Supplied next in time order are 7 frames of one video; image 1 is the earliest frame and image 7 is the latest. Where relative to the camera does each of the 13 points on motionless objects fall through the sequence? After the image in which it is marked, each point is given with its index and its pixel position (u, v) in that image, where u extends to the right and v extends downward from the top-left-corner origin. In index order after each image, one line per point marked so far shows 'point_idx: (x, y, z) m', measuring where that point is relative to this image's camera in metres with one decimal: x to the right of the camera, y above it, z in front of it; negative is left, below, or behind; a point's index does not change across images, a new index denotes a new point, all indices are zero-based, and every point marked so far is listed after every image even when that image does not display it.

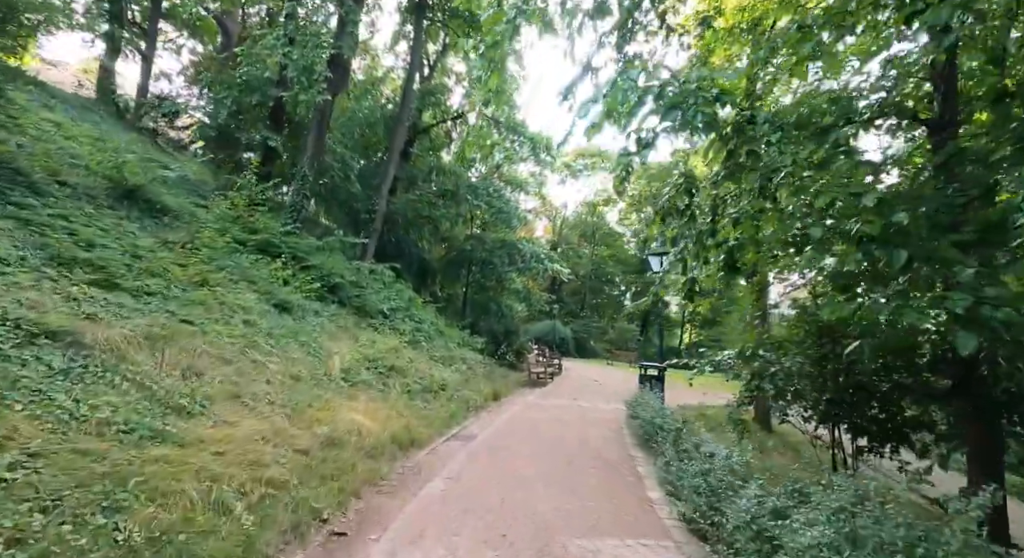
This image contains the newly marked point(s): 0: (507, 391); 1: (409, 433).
0: (-0.1, -2.7, +11.6) m
1: (-1.3, -1.9, +5.9) m
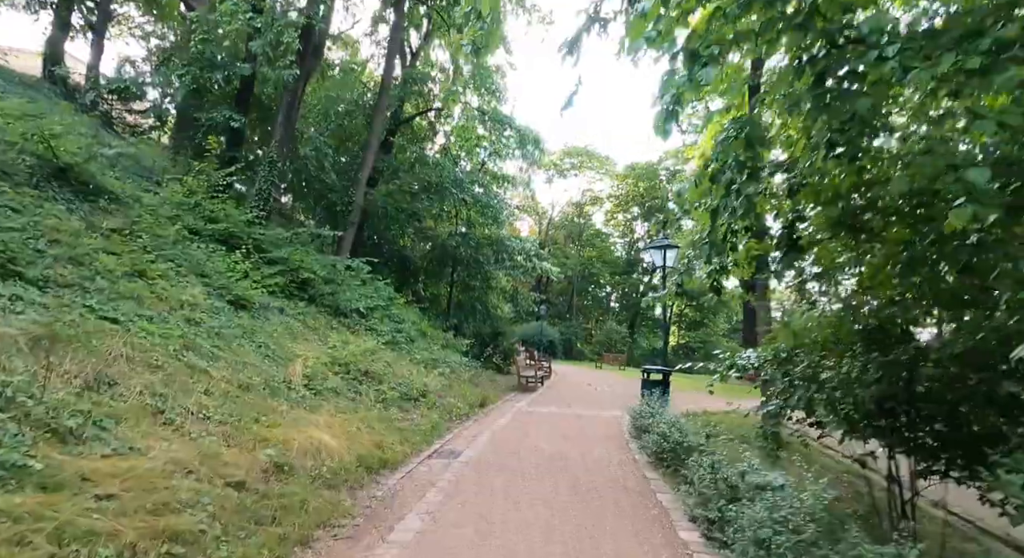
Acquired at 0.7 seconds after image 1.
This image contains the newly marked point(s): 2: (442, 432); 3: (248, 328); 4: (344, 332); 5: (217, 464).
0: (-0.4, -2.6, +10.7) m
1: (-1.3, -1.8, +4.9) m
2: (-1.0, -2.2, +6.9) m
3: (-3.6, -0.7, +6.7) m
4: (-3.2, -1.0, +9.2) m
5: (-2.1, -1.3, +3.4) m
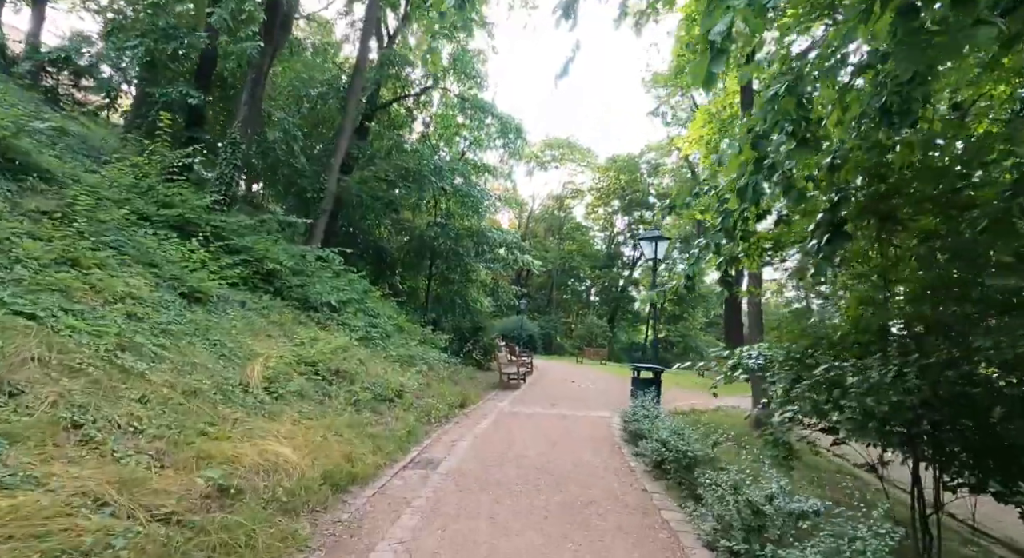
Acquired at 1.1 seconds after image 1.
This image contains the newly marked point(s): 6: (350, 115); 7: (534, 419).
0: (-0.8, -2.5, +10.2) m
1: (-1.5, -1.7, +4.3) m
2: (-1.2, -2.1, +6.4) m
3: (-3.8, -0.6, +6.0) m
4: (-3.5, -0.9, +8.5) m
5: (-2.1, -1.2, +2.8) m
6: (-4.4, +4.5, +13.3) m
7: (+0.4, -2.4, +8.3) m
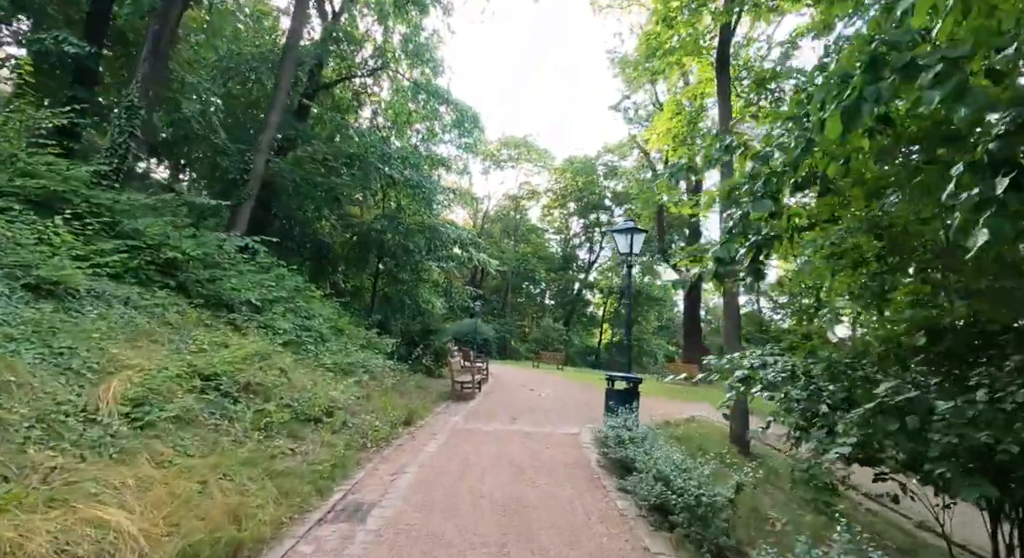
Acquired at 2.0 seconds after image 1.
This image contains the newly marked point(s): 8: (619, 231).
0: (-1.6, -2.4, +8.9) m
1: (-1.7, -1.6, +3.0) m
2: (-1.7, -2.0, +5.1) m
3: (-4.2, -0.4, +4.4) m
4: (-4.2, -0.7, +7.0) m
5: (-2.3, -1.1, +1.4) m
6: (-5.5, +4.6, +11.6) m
7: (-0.3, -2.3, +7.1) m
8: (+1.8, +0.8, +7.9) m
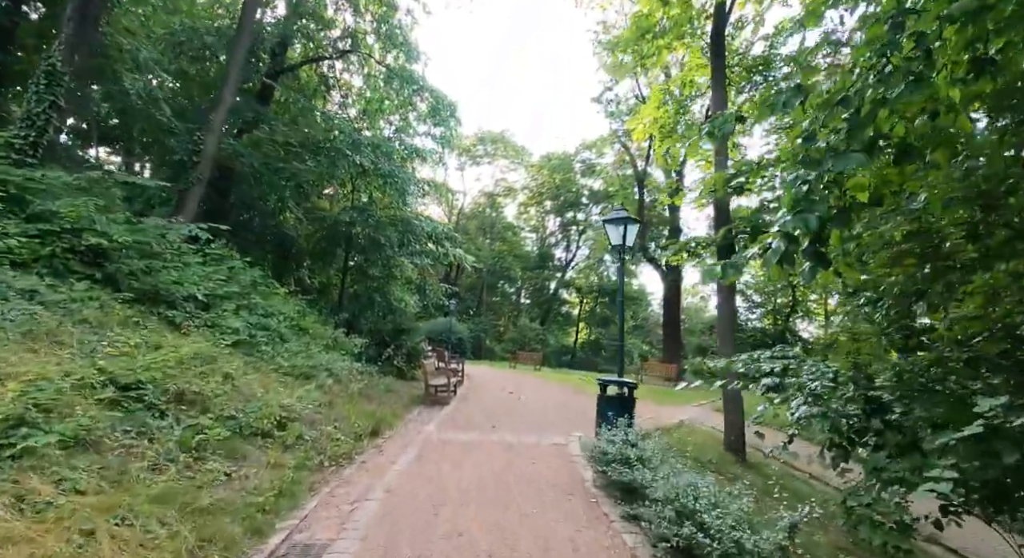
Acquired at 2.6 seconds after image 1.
0: (-2.0, -2.3, +8.0) m
1: (-1.8, -1.5, +2.1) m
2: (-1.8, -1.9, +4.2) m
3: (-4.3, -0.3, +3.4) m
4: (-4.4, -0.6, +6.0) m
5: (-2.2, -1.0, +0.5) m
6: (-5.9, +4.7, +10.6) m
7: (-0.5, -2.2, +6.3) m
8: (+1.5, +0.9, +7.3) m
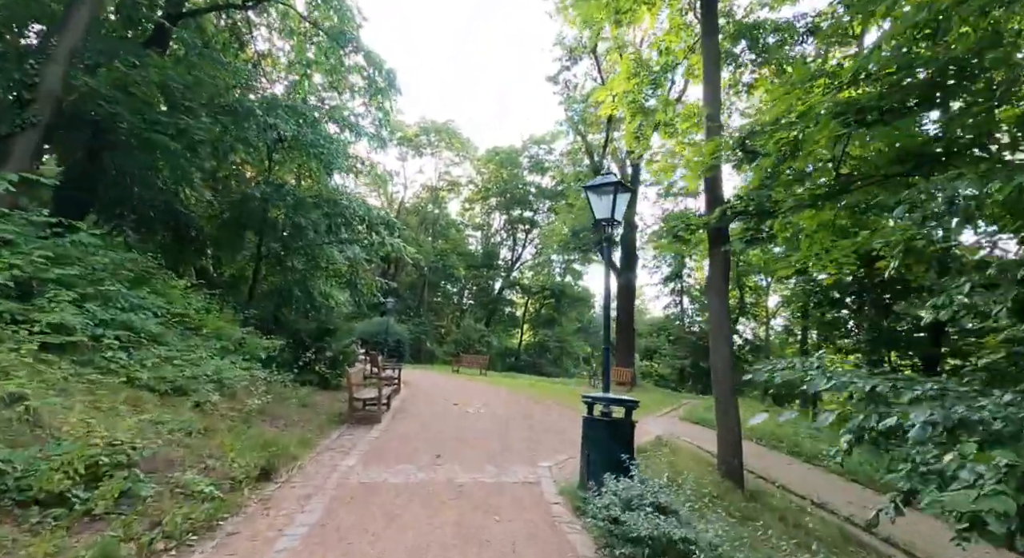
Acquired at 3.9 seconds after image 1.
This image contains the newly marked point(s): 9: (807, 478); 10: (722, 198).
0: (-2.6, -2.1, +5.9) m
1: (-1.7, -1.2, +0.1) m
2: (-2.0, -1.7, +2.2) m
3: (-4.4, 0.0, +1.1) m
4: (-4.8, -0.4, +3.7) m
5: (-1.9, -0.7, -1.5) m
6: (-6.7, +5.0, +8.1) m
7: (-1.0, -2.0, +4.5) m
8: (+0.9, +1.0, +5.6) m
9: (+4.8, -3.2, +7.9) m
10: (+3.3, +1.3, +7.5) m
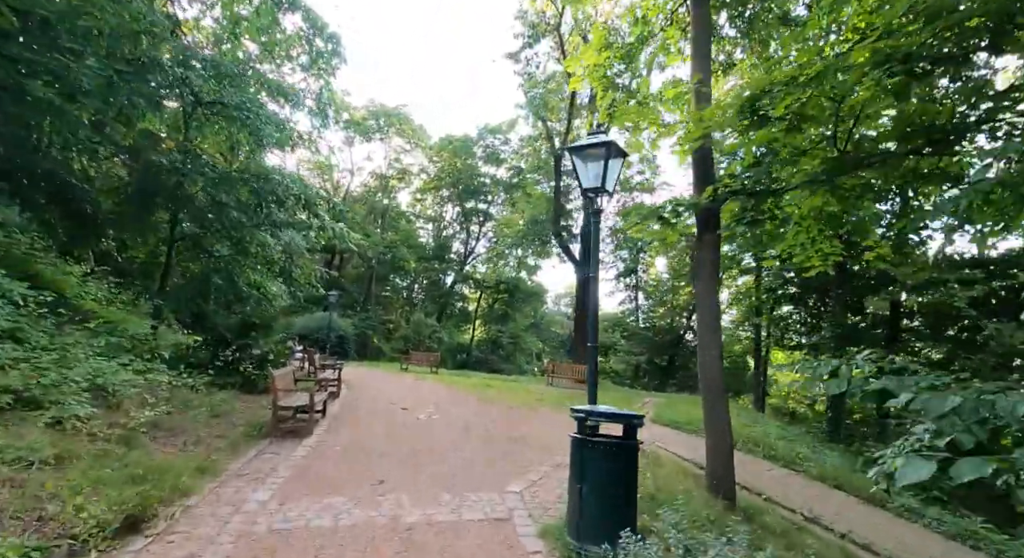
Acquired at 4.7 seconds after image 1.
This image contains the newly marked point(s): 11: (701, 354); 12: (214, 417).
0: (-3.0, -1.8, +4.6) m
1: (-1.5, -1.1, -1.1) m
2: (-2.0, -1.5, +0.9) m
3: (-4.2, +0.2, -0.4) m
4: (-4.9, -0.1, +2.1) m
5: (-1.5, -0.6, -2.8) m
6: (-7.2, +5.3, +6.2) m
7: (-1.2, -1.9, +3.3) m
8: (+0.6, +1.2, +4.6) m
9: (+4.1, -3.1, +7.3) m
10: (+2.8, +1.4, +6.7) m
11: (+2.4, -1.0, +6.3) m
12: (-4.3, -2.0, +7.0) m
